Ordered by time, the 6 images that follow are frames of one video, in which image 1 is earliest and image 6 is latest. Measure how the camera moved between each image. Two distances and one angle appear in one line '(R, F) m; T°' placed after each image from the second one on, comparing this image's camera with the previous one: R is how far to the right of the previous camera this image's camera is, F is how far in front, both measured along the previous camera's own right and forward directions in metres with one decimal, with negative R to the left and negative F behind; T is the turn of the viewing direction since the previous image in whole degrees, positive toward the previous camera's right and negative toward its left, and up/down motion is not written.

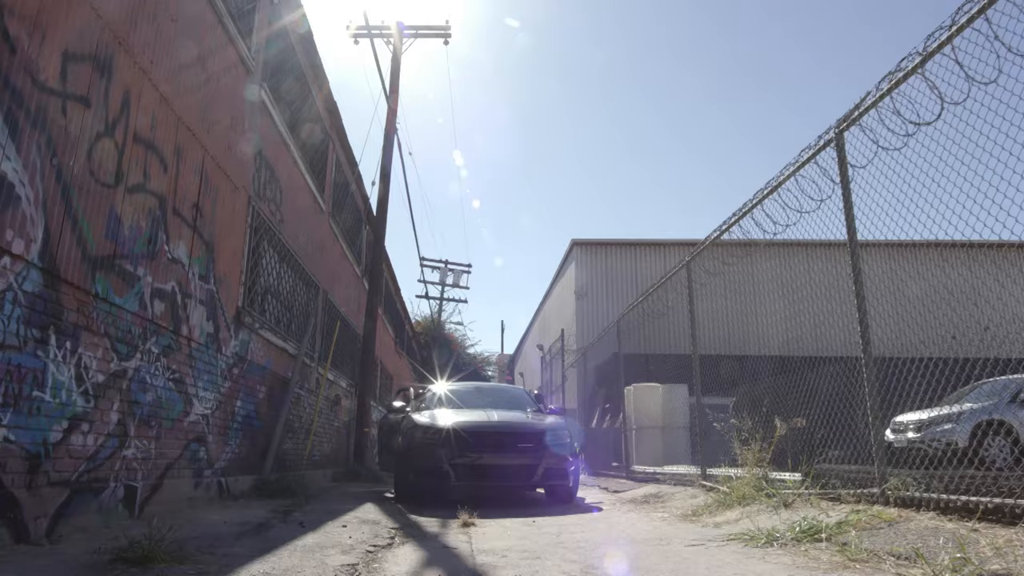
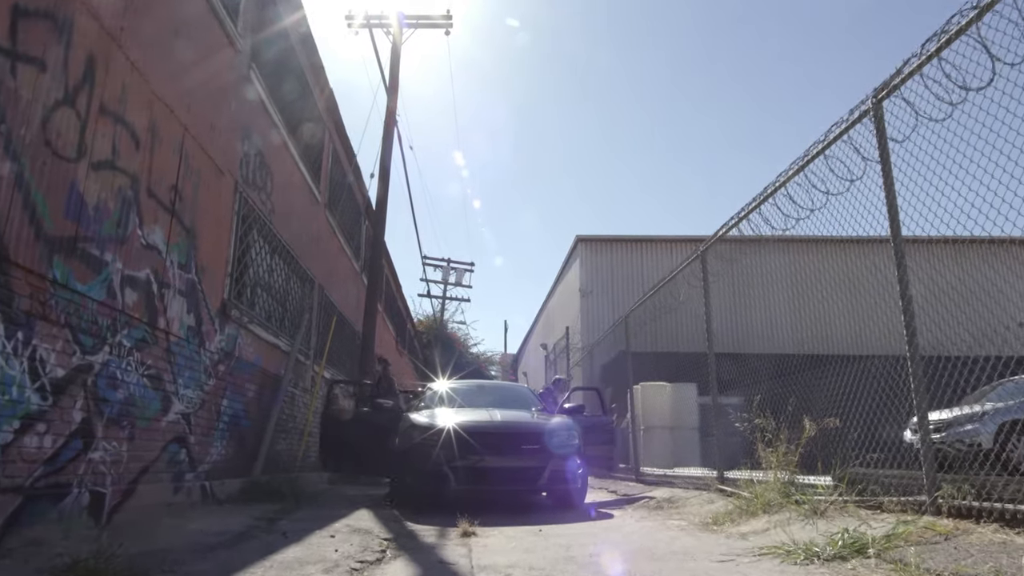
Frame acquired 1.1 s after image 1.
(0.0, +0.5) m; 0°
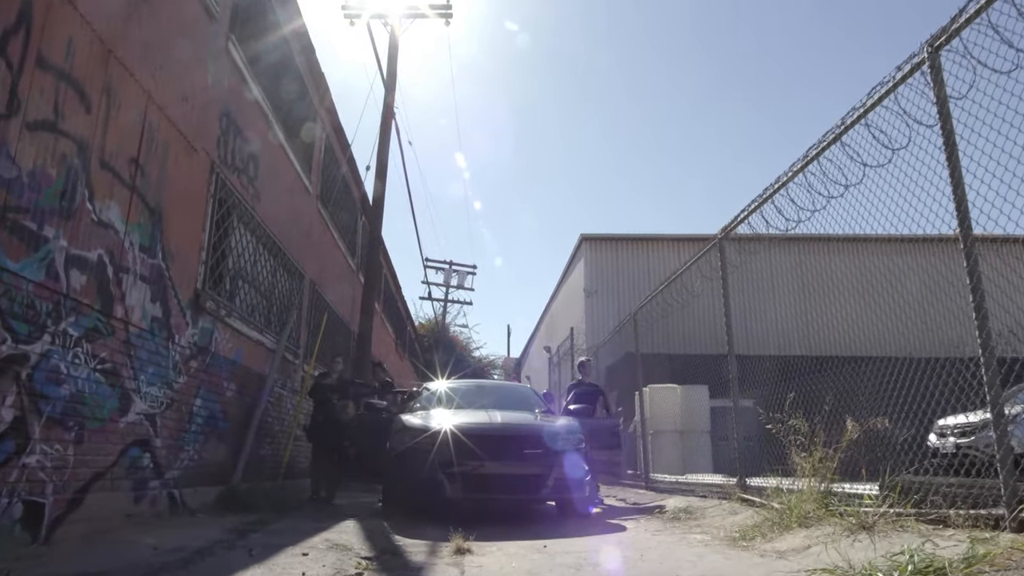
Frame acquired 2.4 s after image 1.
(0.0, +0.6) m; 0°
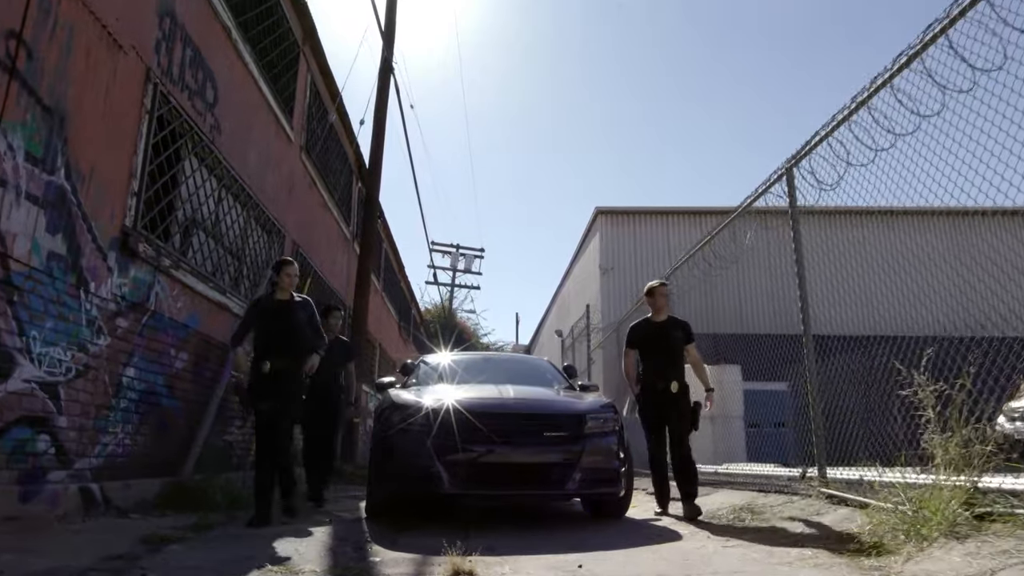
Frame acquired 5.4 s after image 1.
(-0.1, +1.4) m; -1°
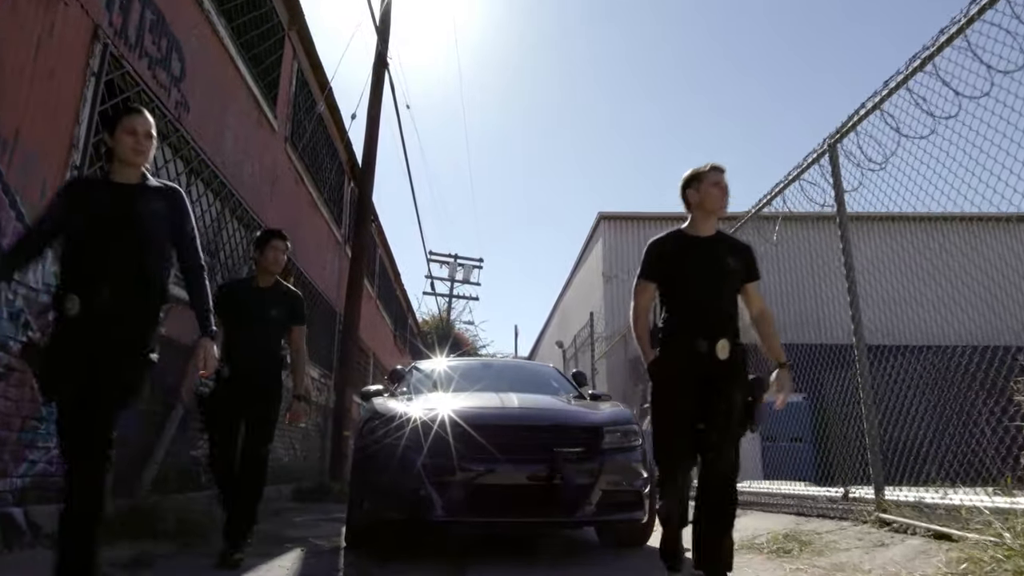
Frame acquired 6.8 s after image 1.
(0.0, +0.7) m; 0°
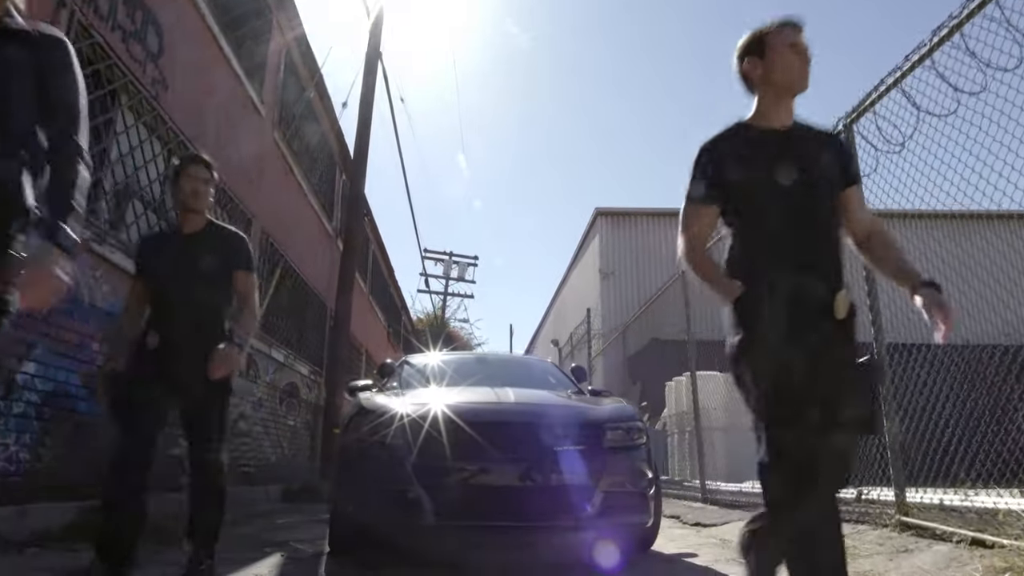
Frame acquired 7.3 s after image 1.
(0.0, +0.3) m; 0°
